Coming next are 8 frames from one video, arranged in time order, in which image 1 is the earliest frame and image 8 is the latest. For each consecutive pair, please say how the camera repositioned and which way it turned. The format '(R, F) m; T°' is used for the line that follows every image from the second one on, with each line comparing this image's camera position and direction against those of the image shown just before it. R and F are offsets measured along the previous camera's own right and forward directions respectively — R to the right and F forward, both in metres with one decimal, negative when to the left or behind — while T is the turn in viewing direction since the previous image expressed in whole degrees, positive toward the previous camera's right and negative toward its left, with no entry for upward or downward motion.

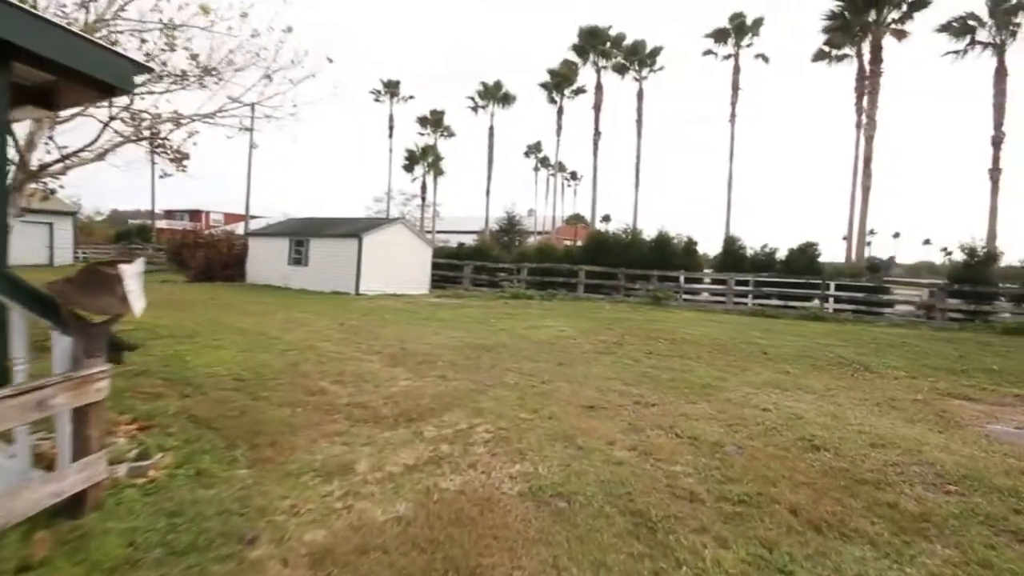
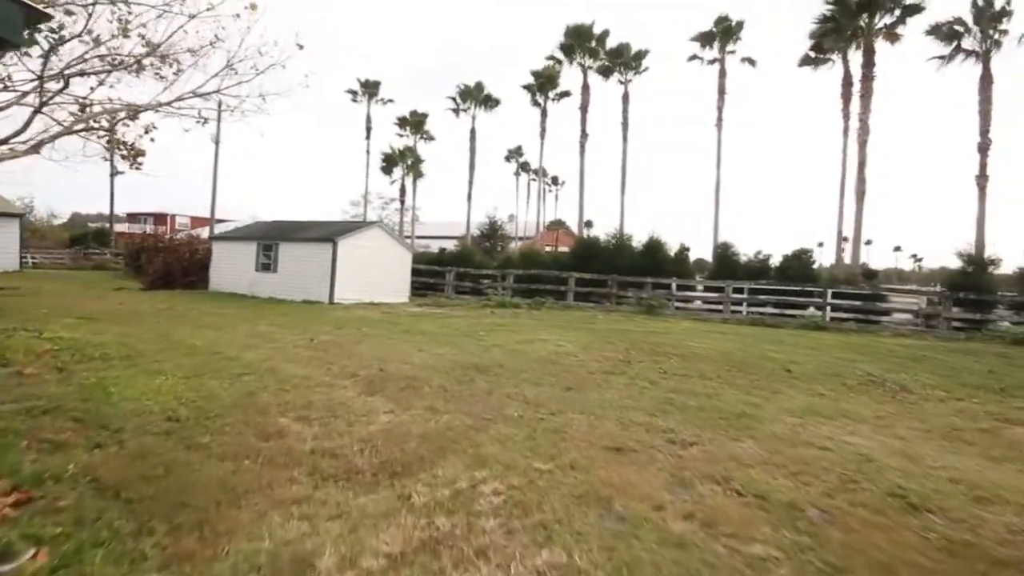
(-0.3, +1.2) m; +3°
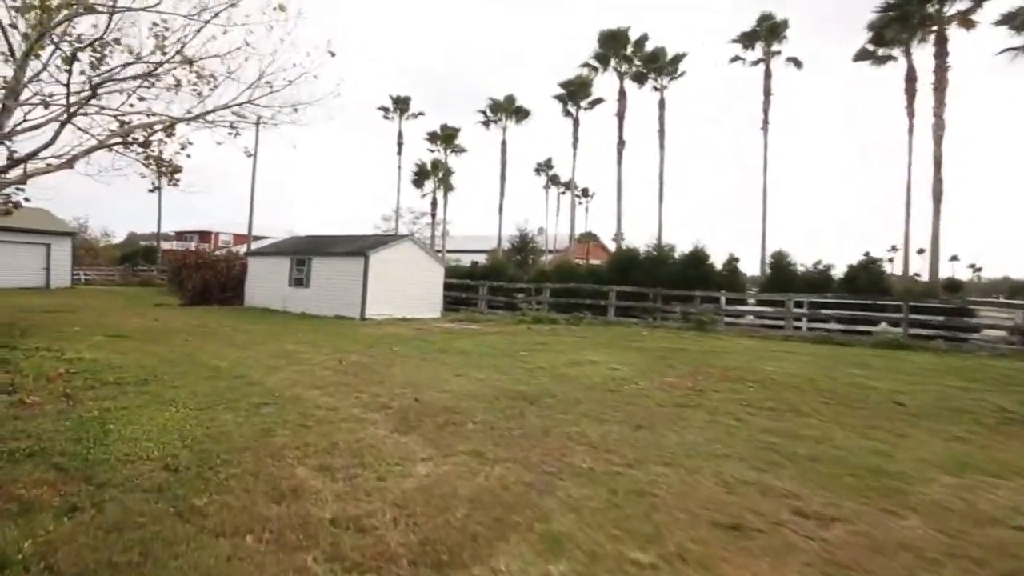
(-0.4, +1.1) m; -4°
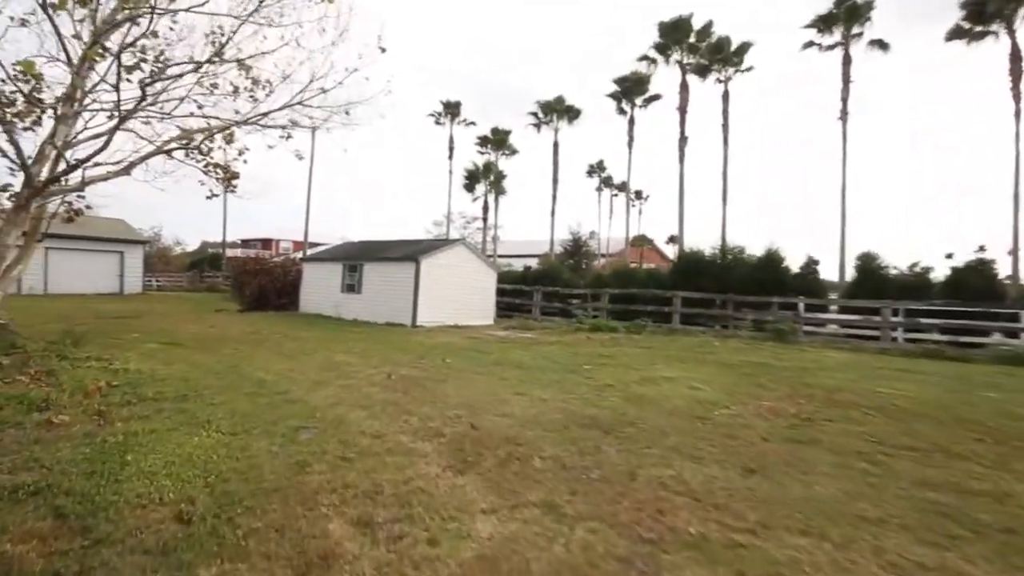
(-0.3, +1.0) m; -6°
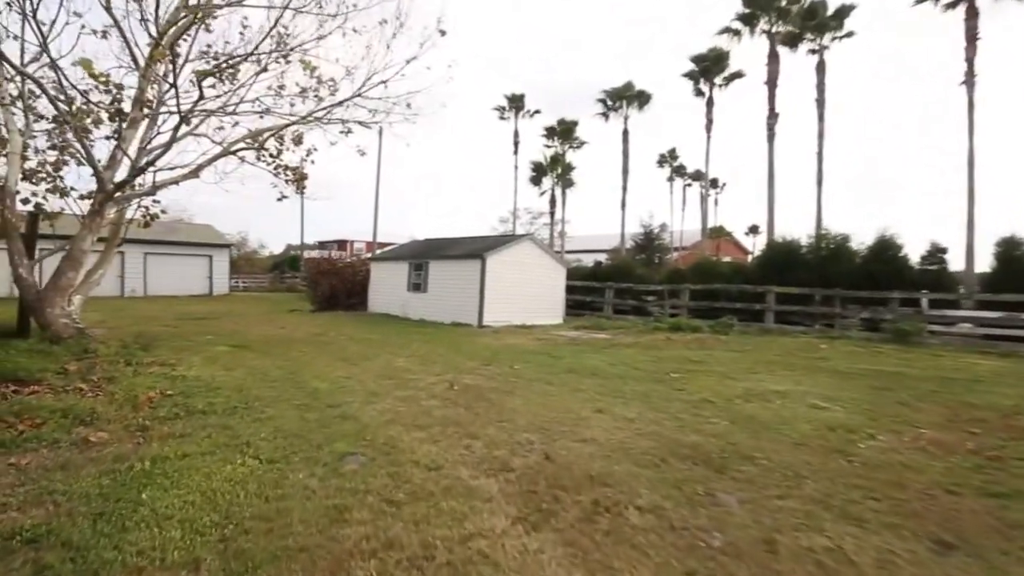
(-0.2, +1.1) m; -8°
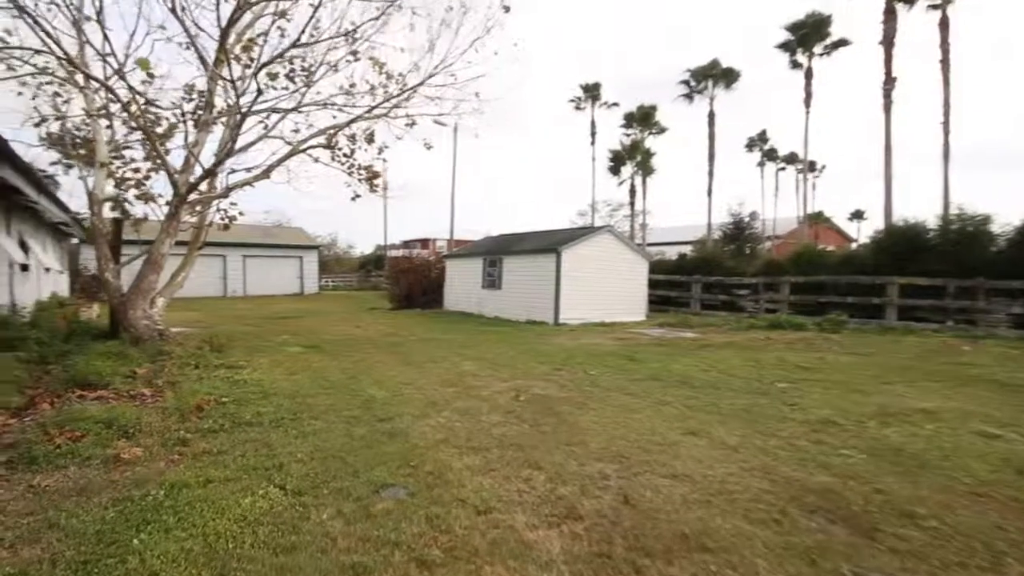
(+0.1, +1.0) m; -9°
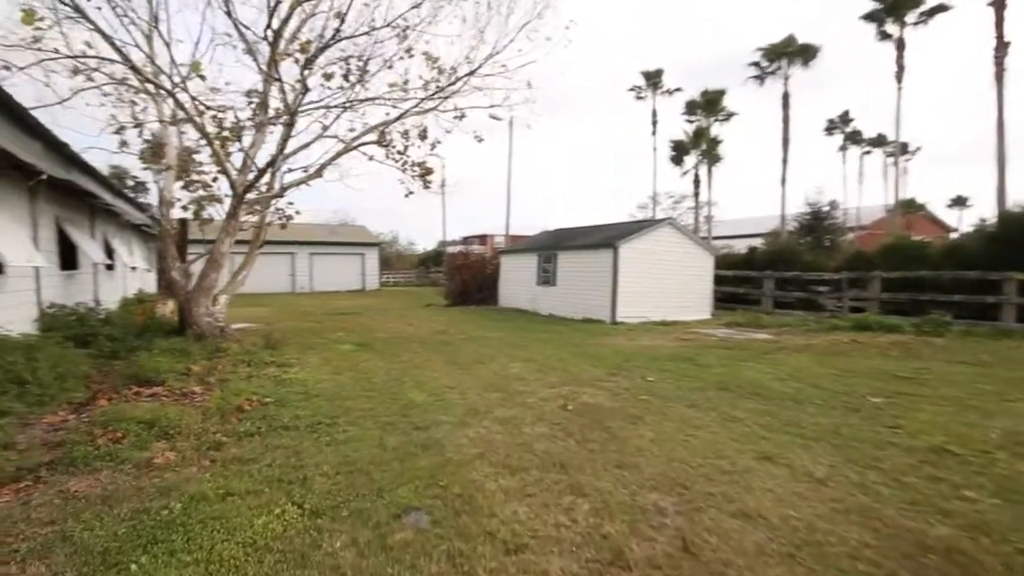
(+0.2, +0.6) m; -7°
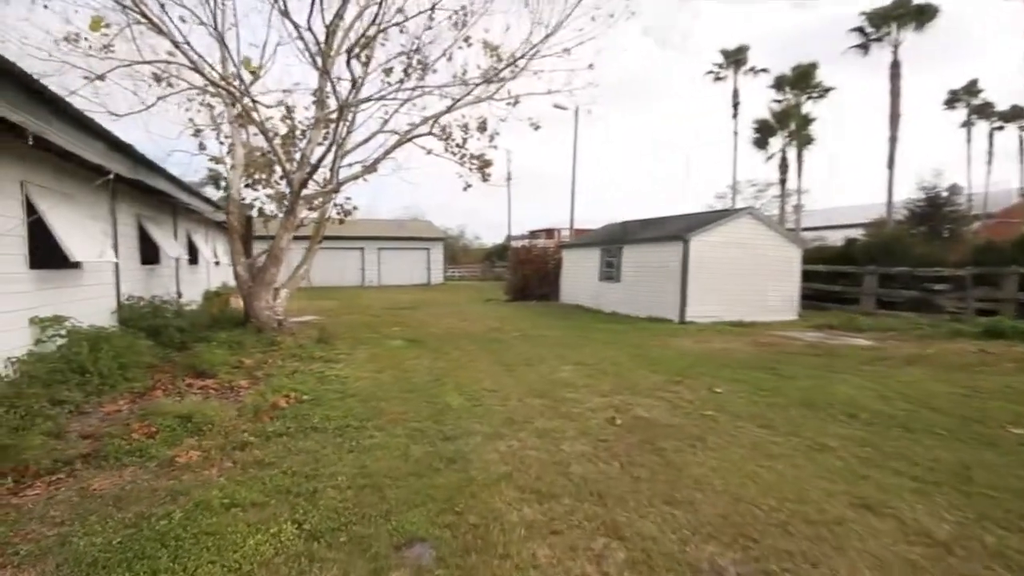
(+0.4, +0.6) m; -9°
